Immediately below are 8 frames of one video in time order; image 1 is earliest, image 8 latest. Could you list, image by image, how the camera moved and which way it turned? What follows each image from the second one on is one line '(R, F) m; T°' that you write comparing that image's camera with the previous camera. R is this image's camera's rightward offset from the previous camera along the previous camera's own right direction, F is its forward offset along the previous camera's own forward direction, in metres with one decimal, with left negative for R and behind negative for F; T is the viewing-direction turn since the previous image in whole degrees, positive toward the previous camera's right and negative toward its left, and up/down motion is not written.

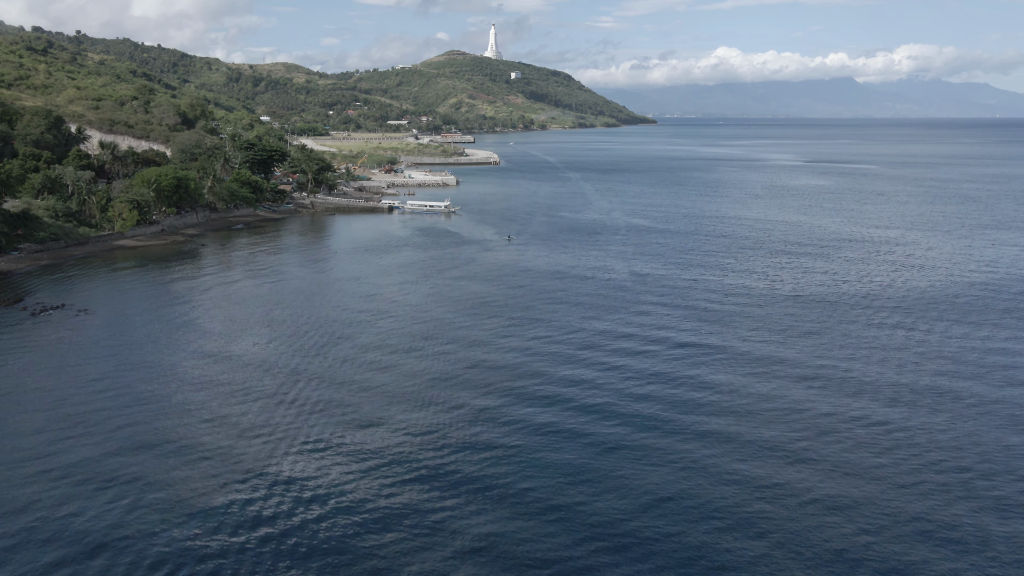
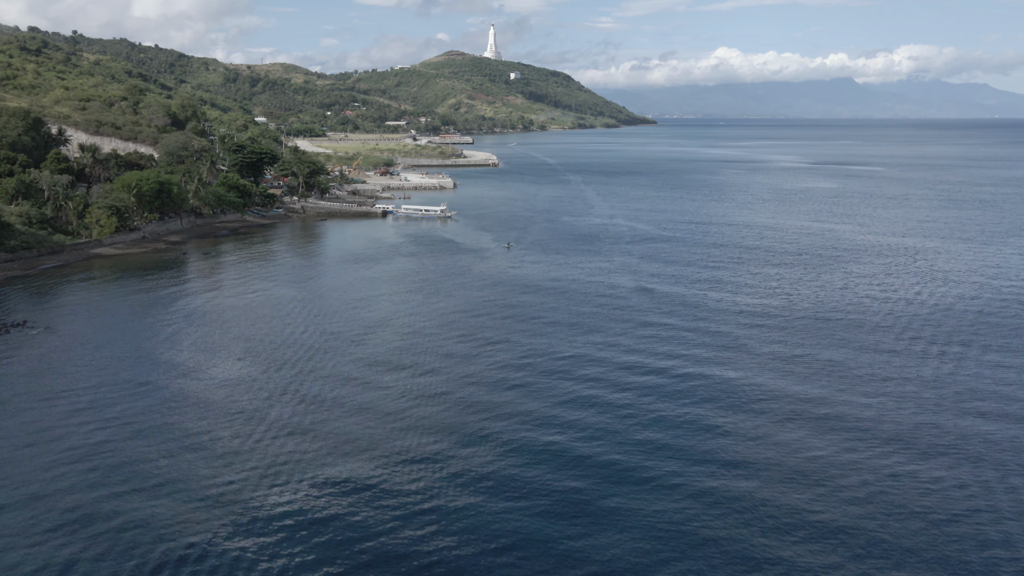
(+0.1, +2.6) m; 0°
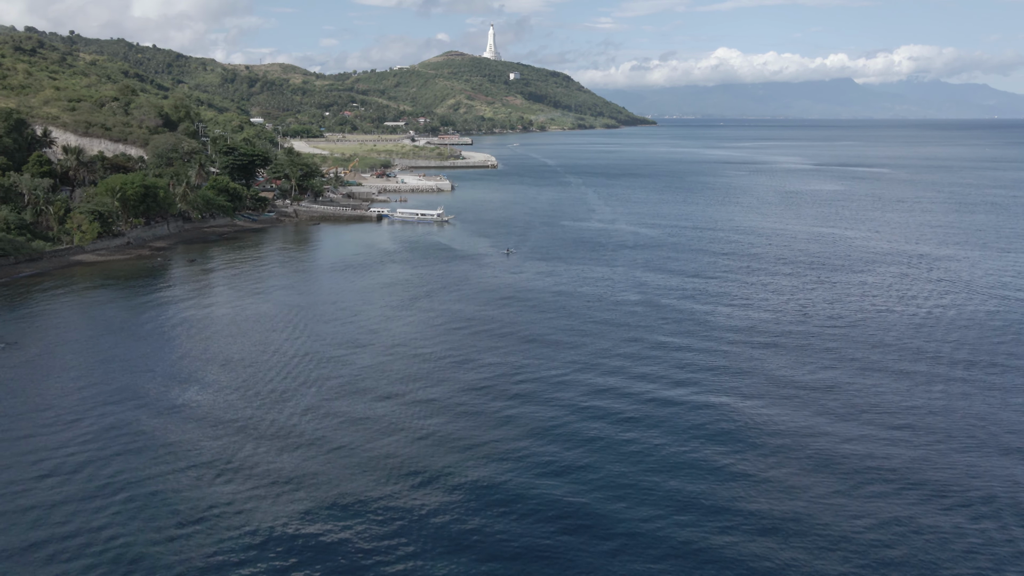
(0.0, +2.0) m; 0°
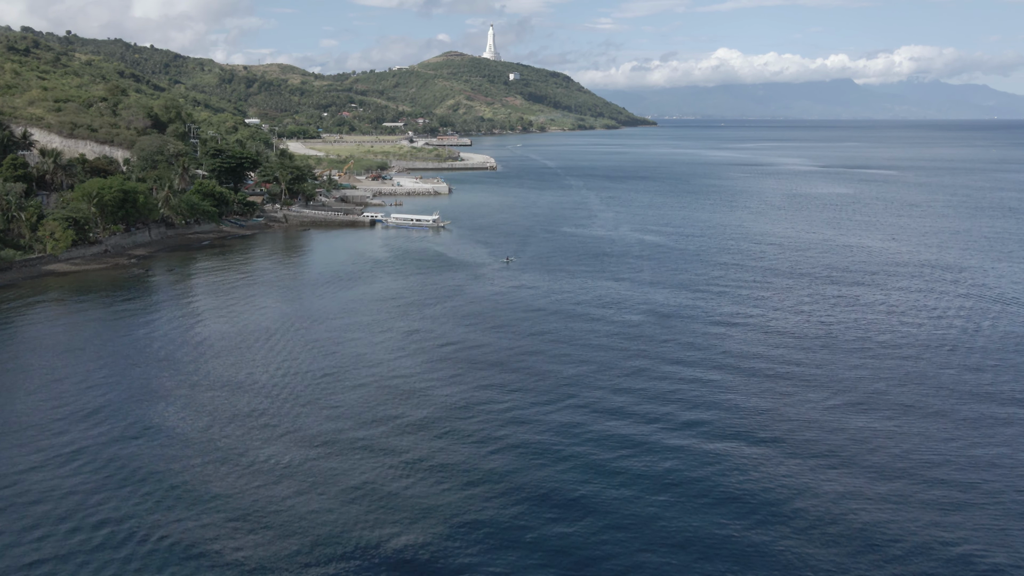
(+0.1, +2.7) m; 0°
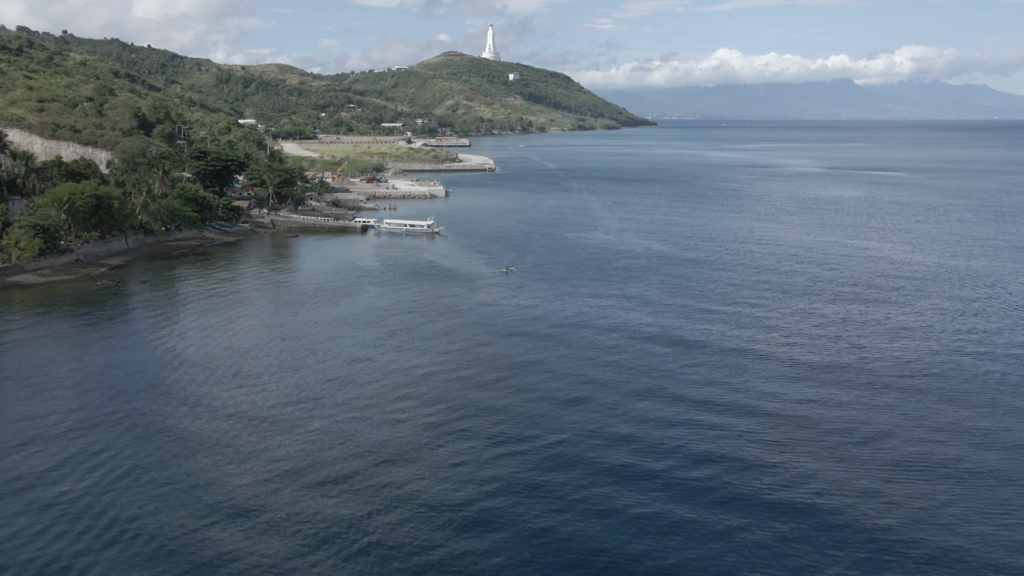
(+0.1, +3.1) m; 0°
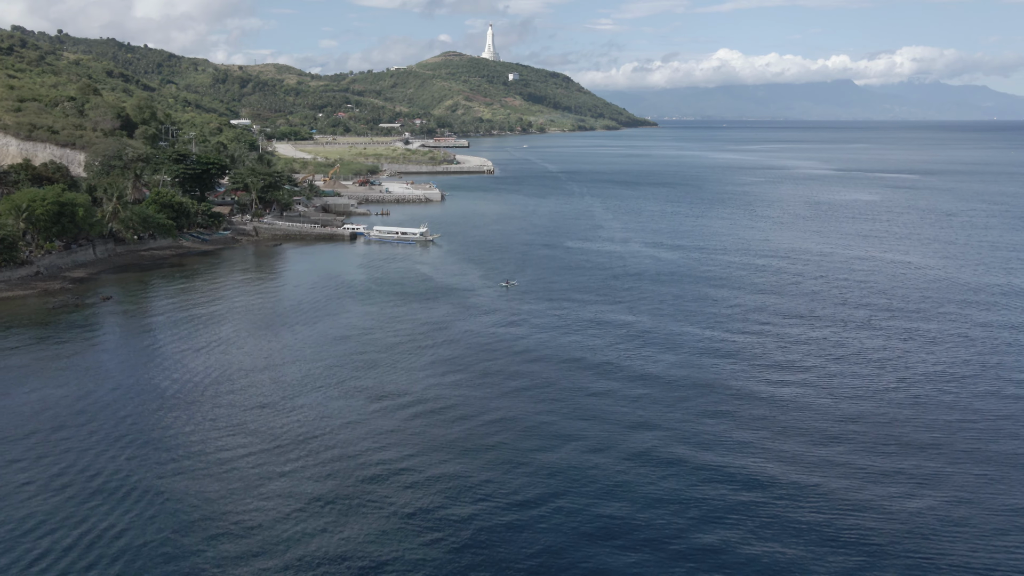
(+0.1, +3.7) m; 0°
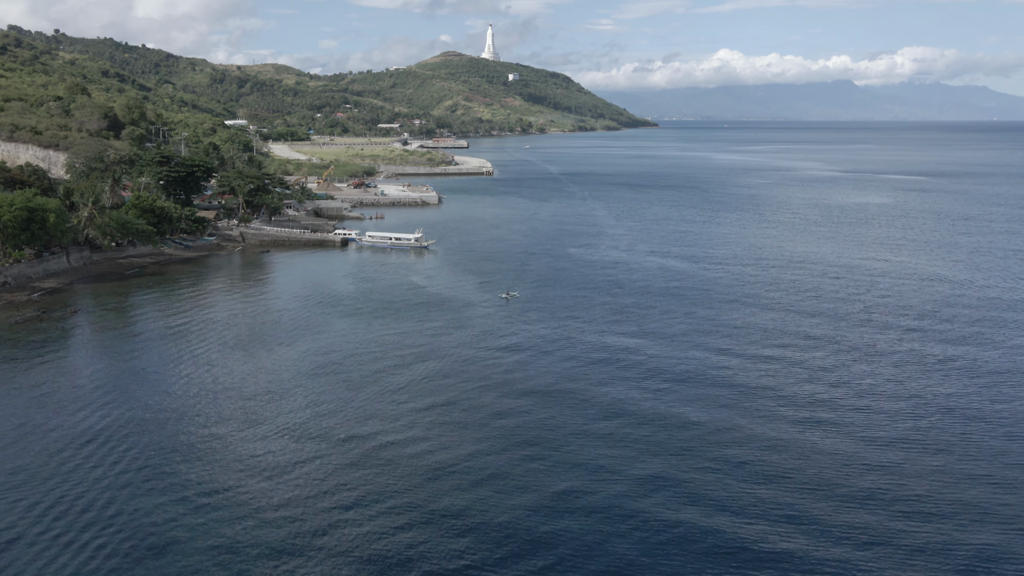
(0.0, +2.7) m; 0°
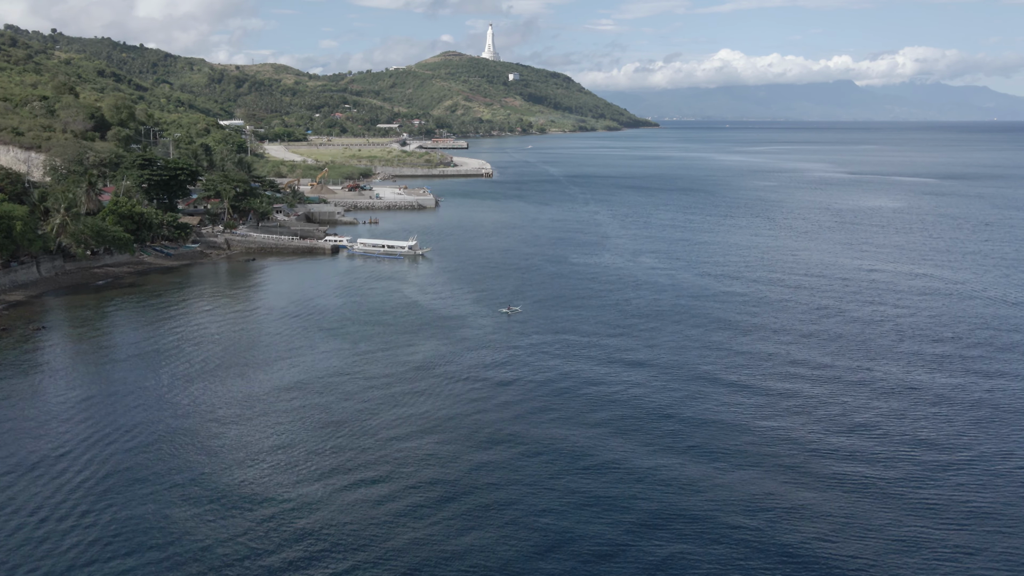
(+0.1, +2.7) m; 0°
